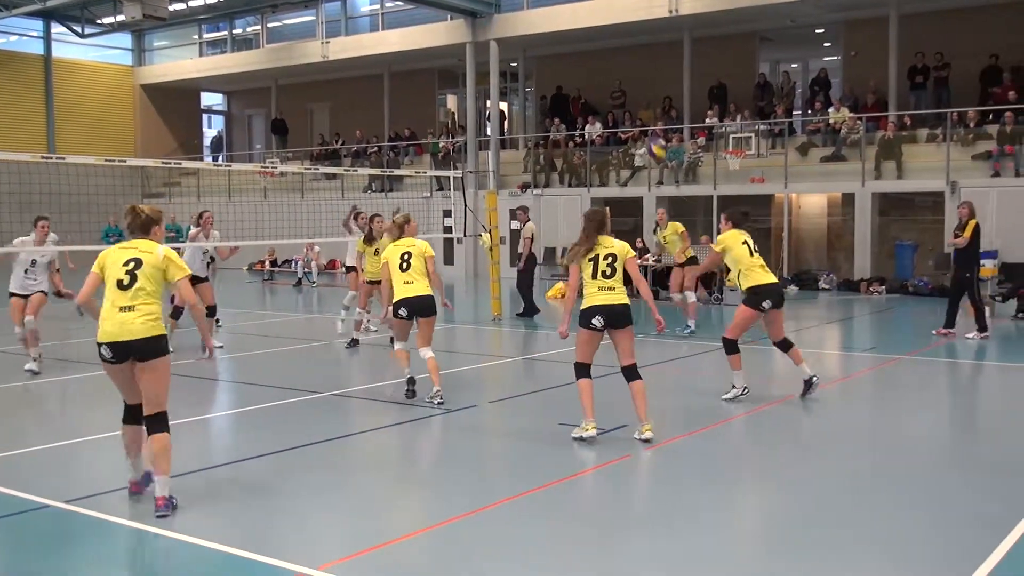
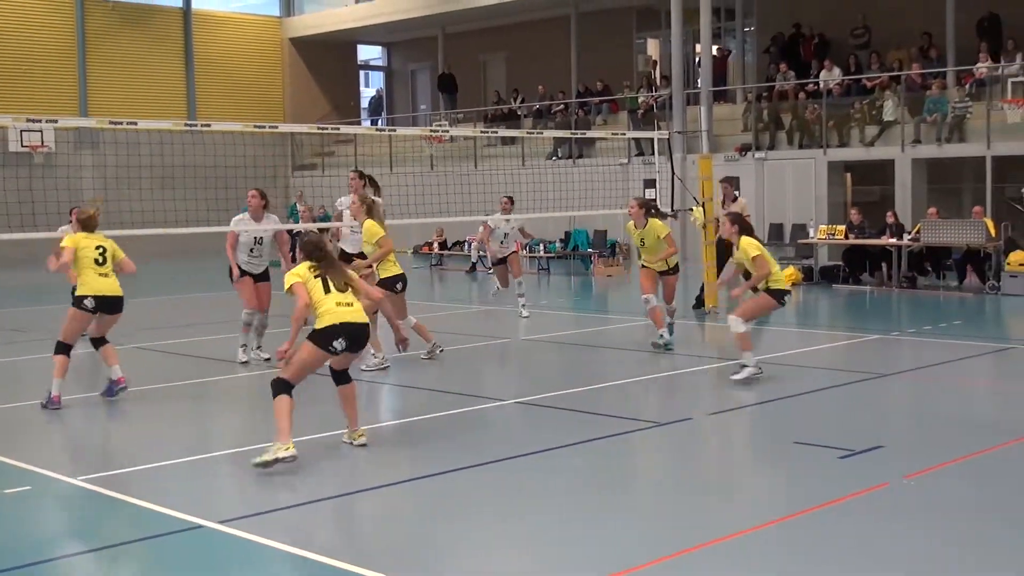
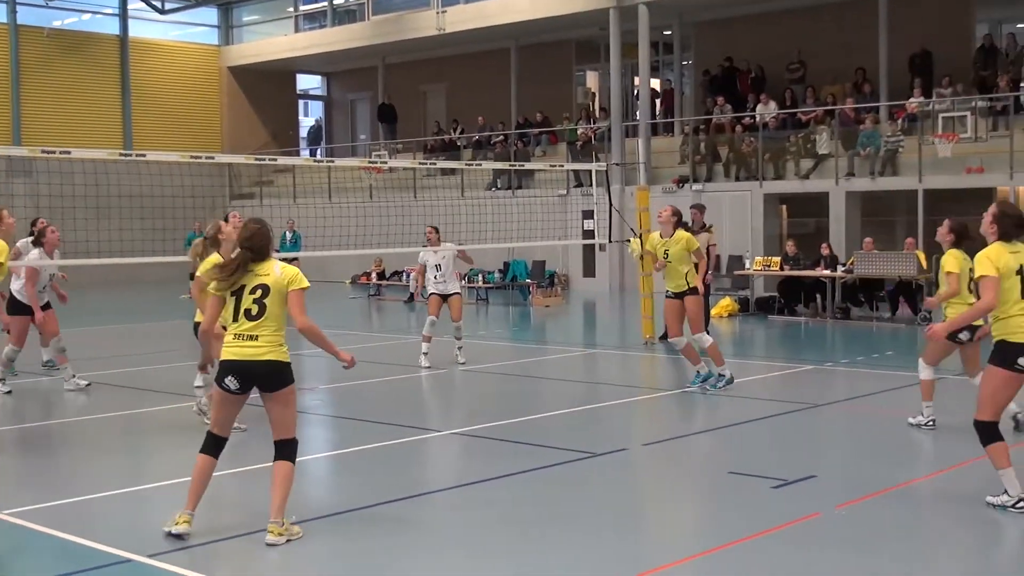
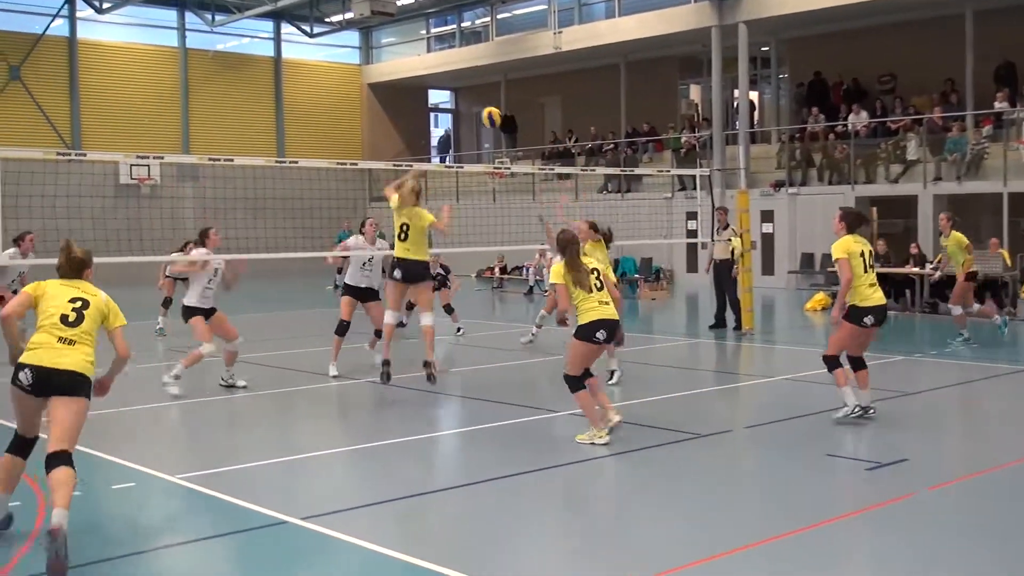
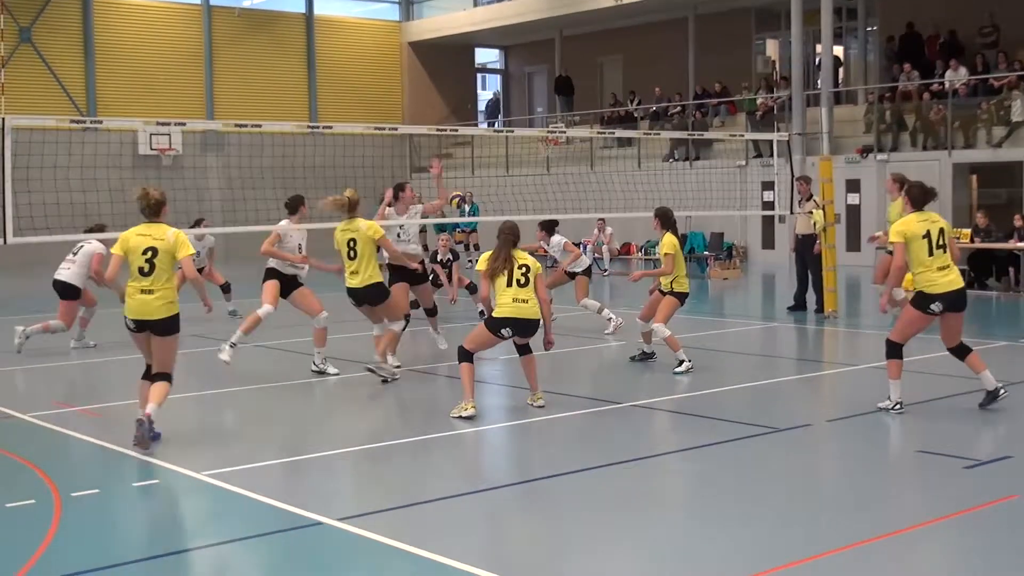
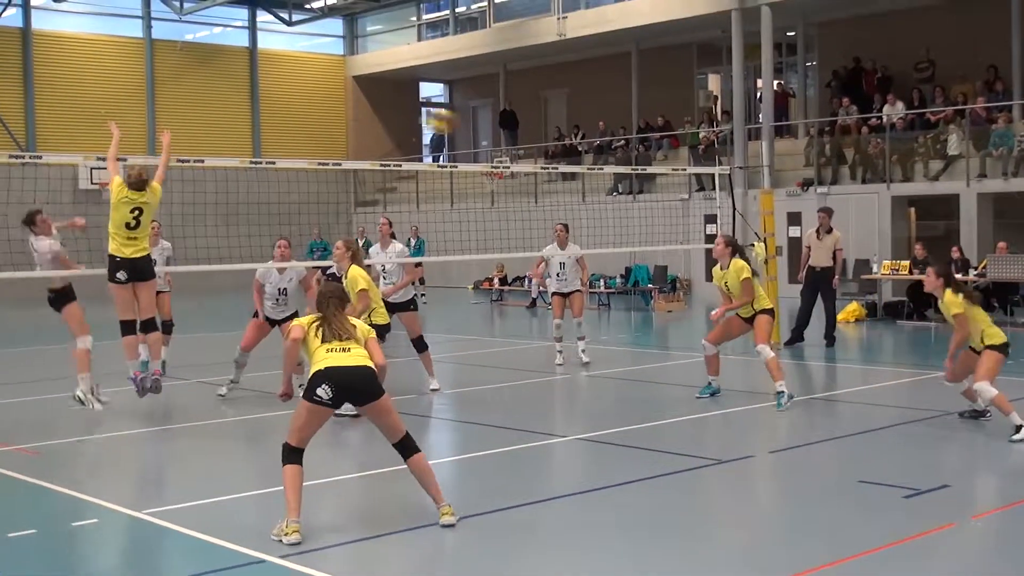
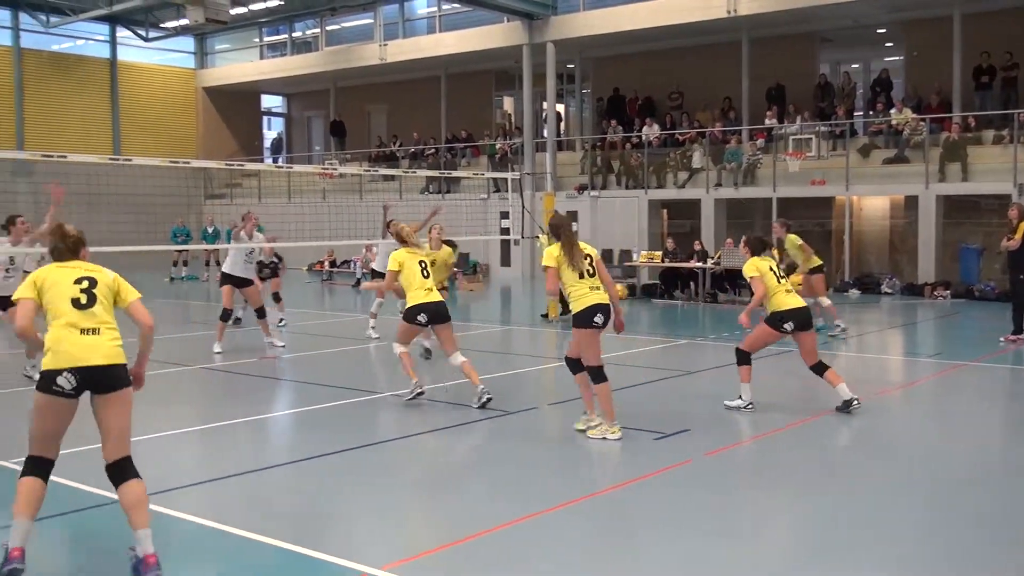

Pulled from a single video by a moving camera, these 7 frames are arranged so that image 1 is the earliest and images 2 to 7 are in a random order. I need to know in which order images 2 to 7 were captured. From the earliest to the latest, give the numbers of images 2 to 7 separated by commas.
7, 4, 5, 2, 6, 3
